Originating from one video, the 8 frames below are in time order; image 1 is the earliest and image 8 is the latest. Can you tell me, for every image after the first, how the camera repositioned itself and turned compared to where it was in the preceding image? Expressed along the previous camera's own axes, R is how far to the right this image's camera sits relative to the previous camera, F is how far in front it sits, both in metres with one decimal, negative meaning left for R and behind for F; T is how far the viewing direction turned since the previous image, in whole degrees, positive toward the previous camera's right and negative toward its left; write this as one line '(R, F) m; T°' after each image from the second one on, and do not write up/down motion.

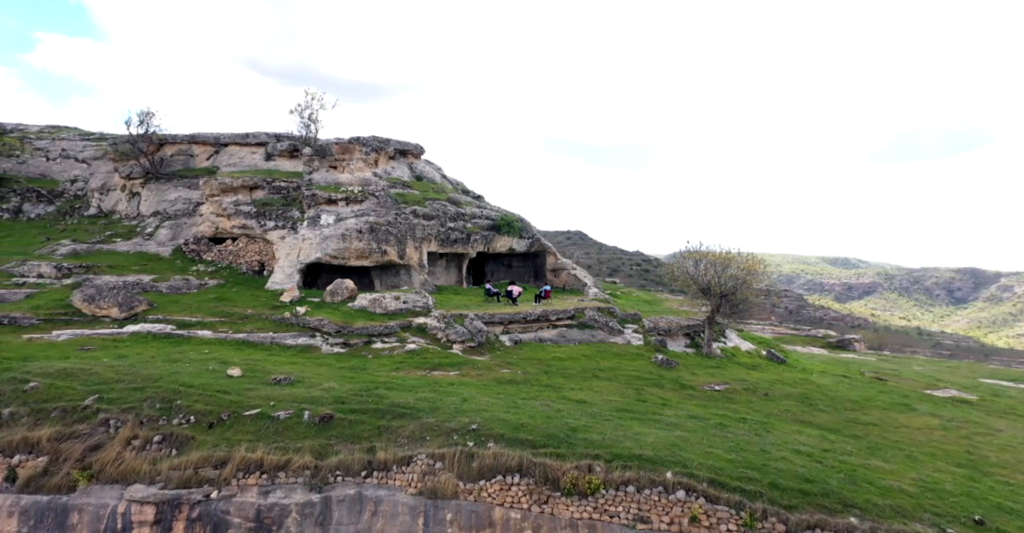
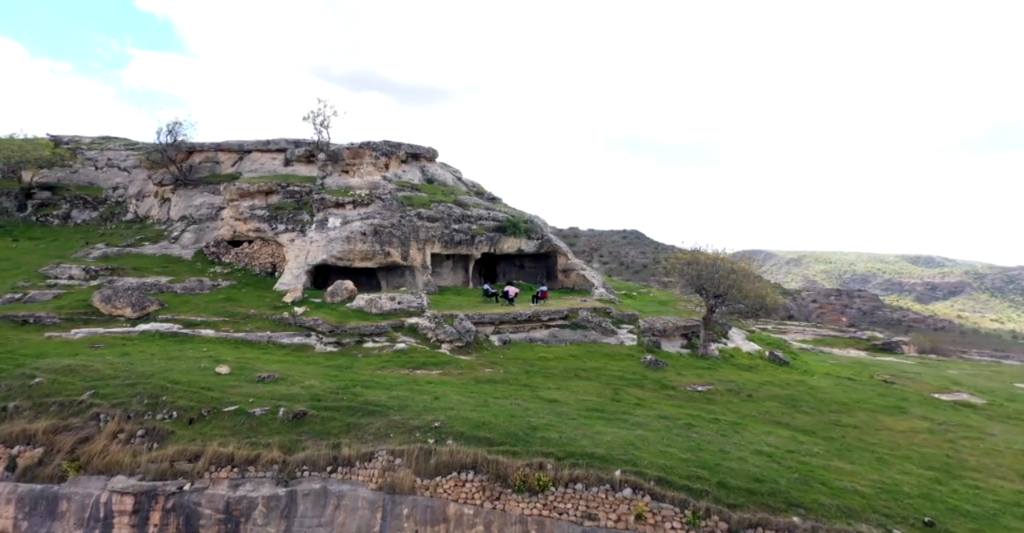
(+1.7, -0.1) m; -3°
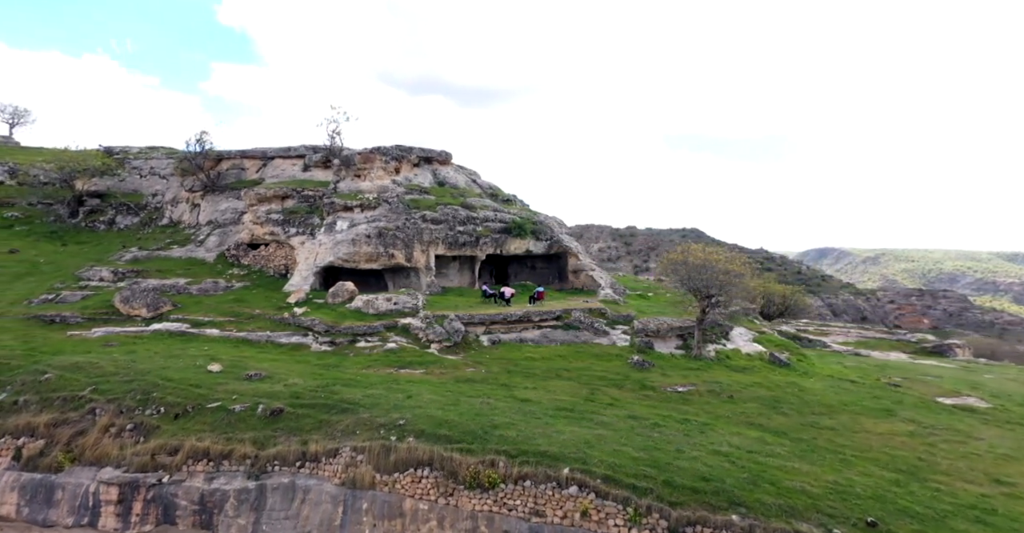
(+1.7, -0.2) m; -3°
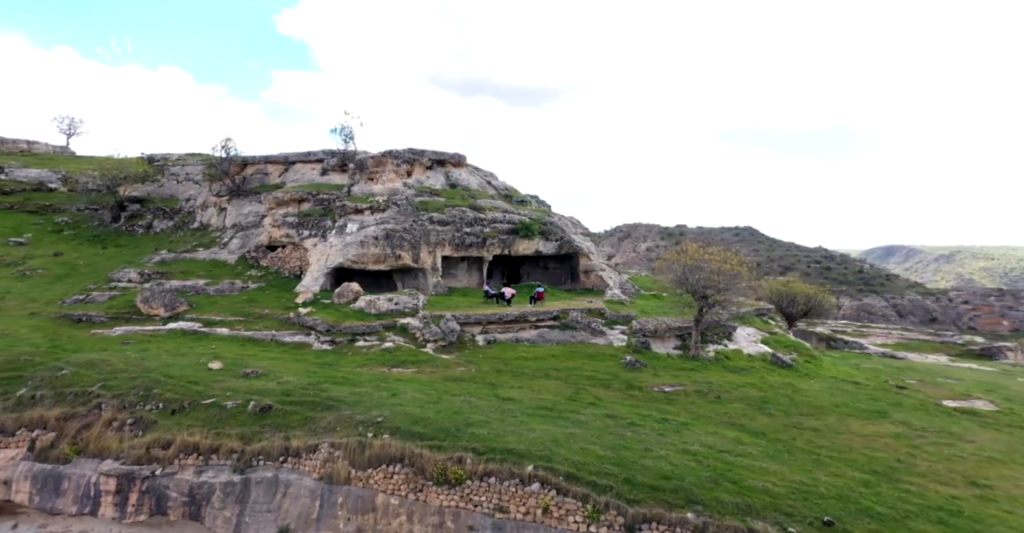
(+1.4, -0.2) m; -3°
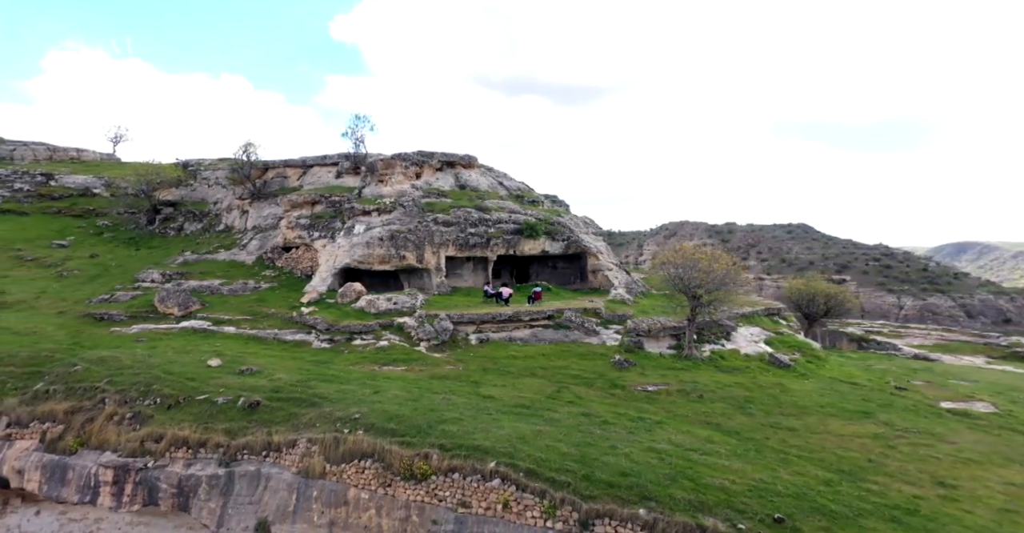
(+1.4, -0.3) m; -2°
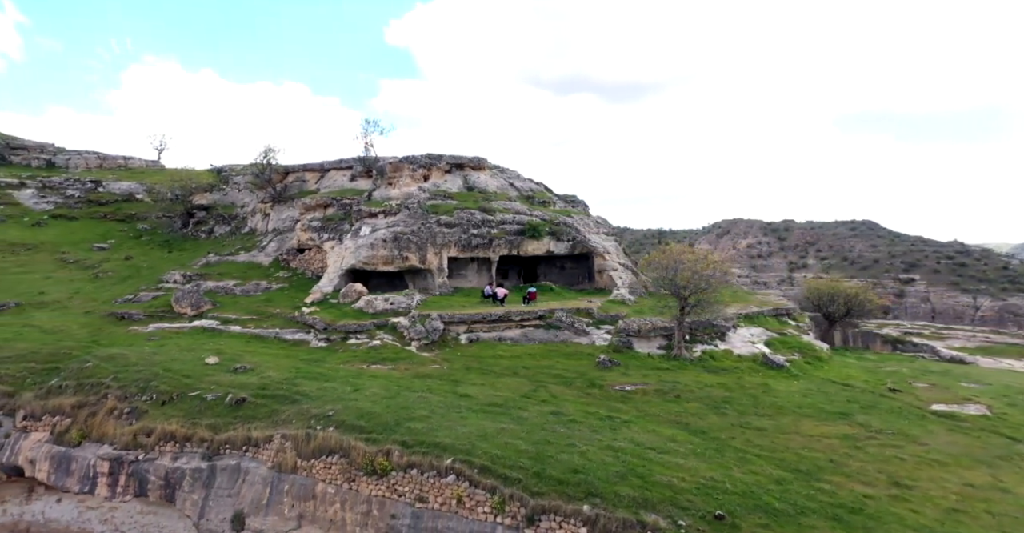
(+1.6, -0.4) m; -3°
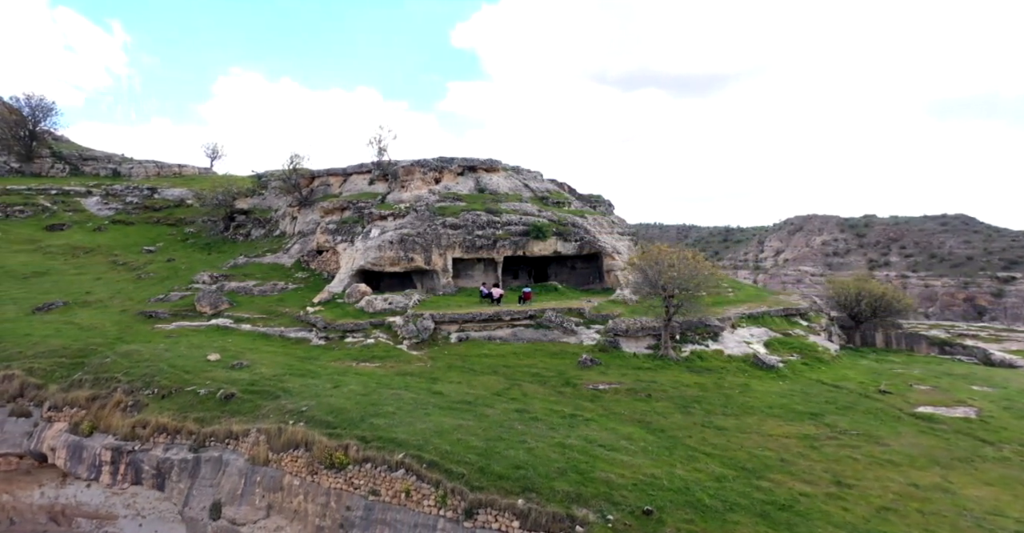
(+2.0, -0.6) m; -3°
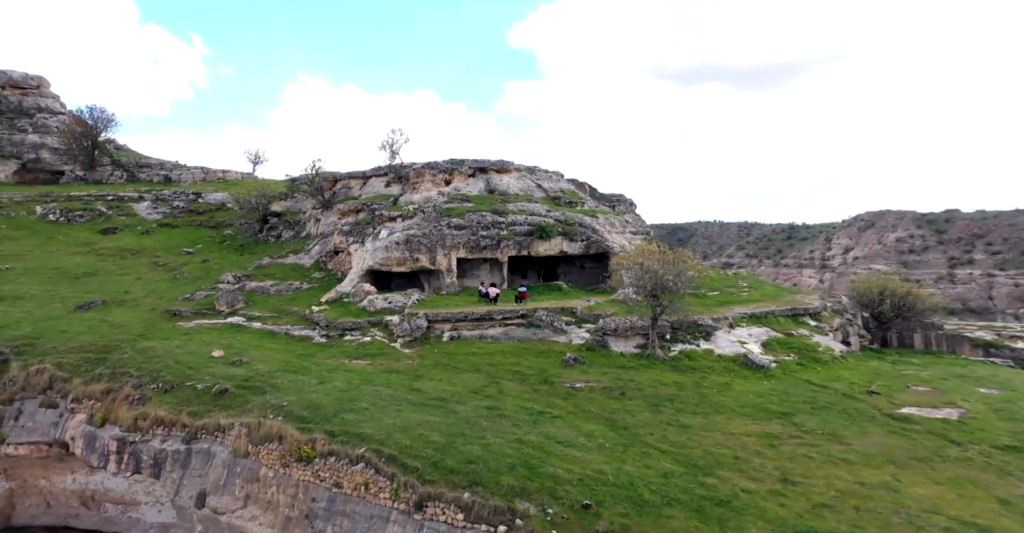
(+1.8, -0.6) m; -3°
